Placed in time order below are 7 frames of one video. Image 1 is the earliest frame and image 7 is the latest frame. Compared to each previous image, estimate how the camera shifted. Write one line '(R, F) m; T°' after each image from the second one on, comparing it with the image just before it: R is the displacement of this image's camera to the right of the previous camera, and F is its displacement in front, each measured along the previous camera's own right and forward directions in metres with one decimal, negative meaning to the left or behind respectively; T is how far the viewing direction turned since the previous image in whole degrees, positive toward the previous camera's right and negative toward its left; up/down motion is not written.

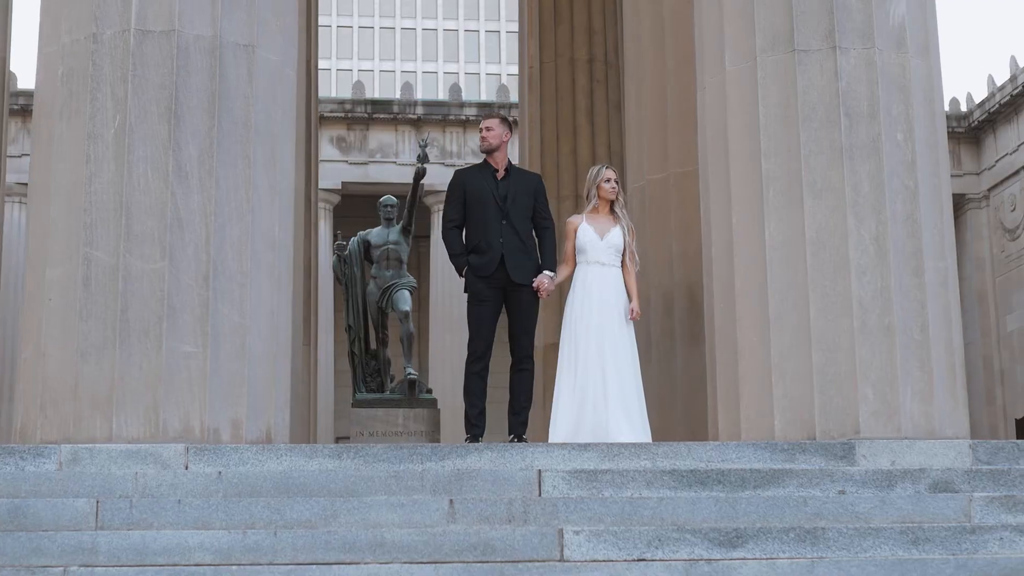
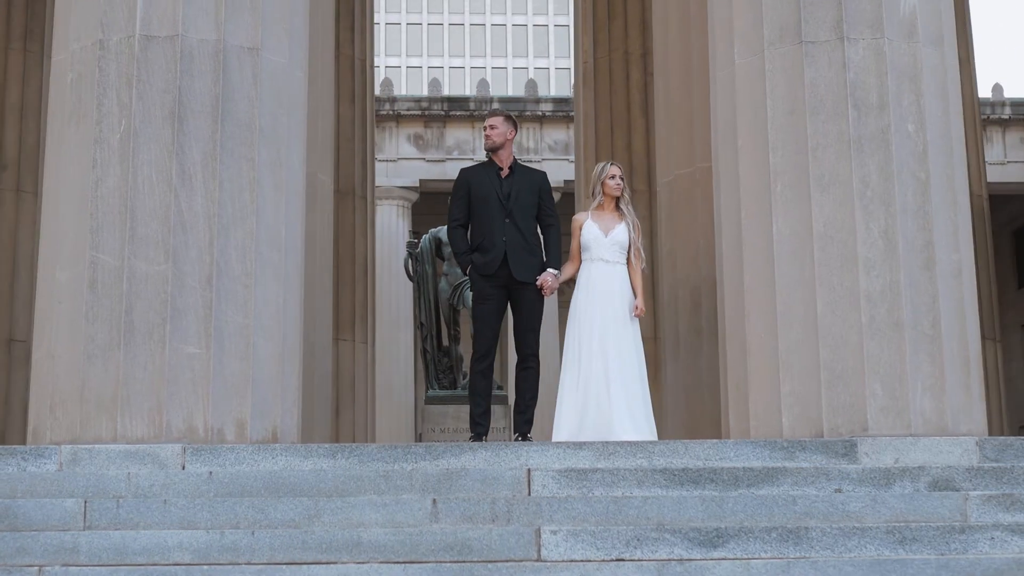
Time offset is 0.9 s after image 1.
(+0.5, 0.0) m; -3°
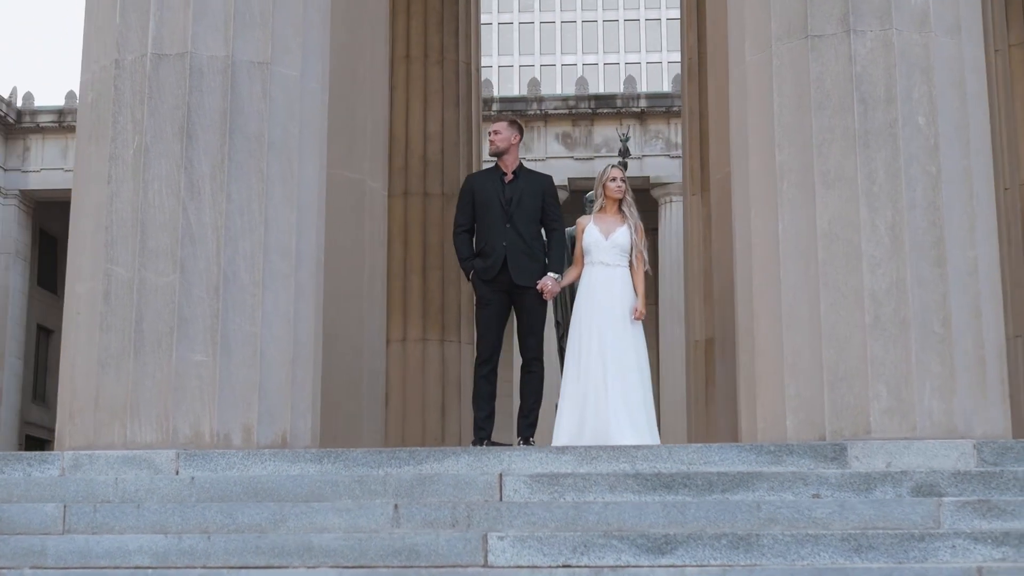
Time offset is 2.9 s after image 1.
(+1.1, 0.0) m; -6°
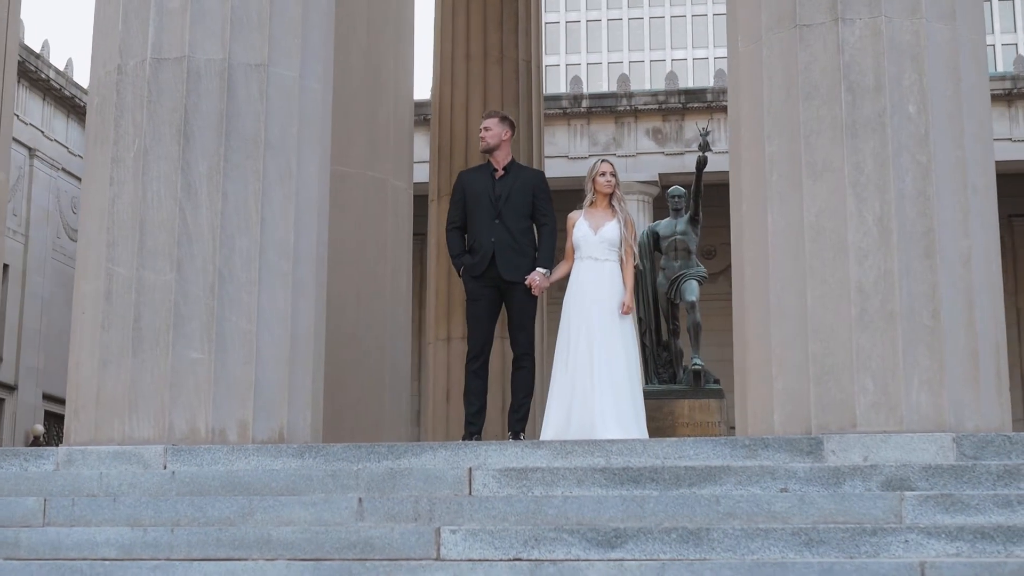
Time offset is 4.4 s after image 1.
(+0.8, 0.0) m; -4°
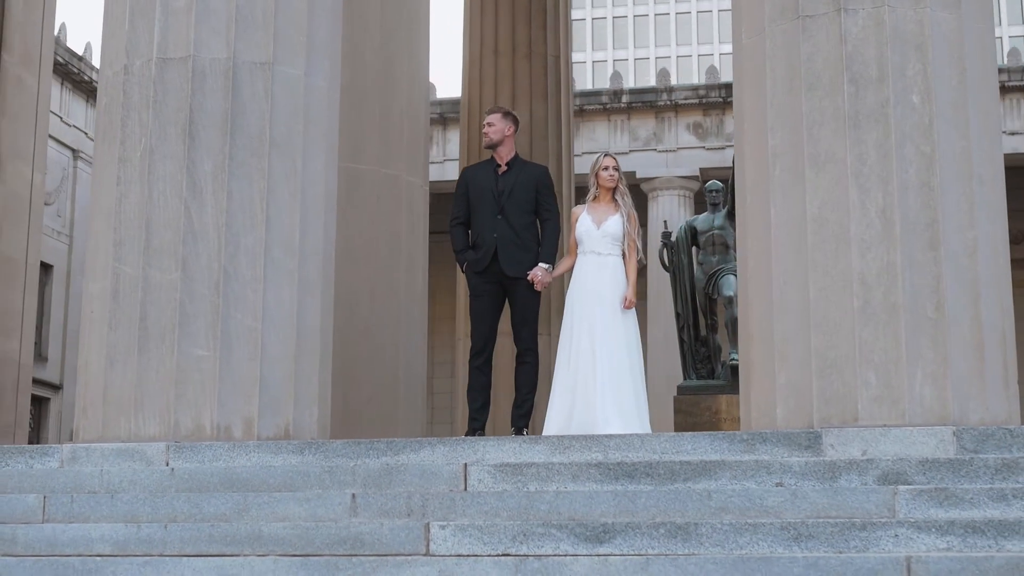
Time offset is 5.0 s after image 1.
(+0.3, 0.0) m; -2°
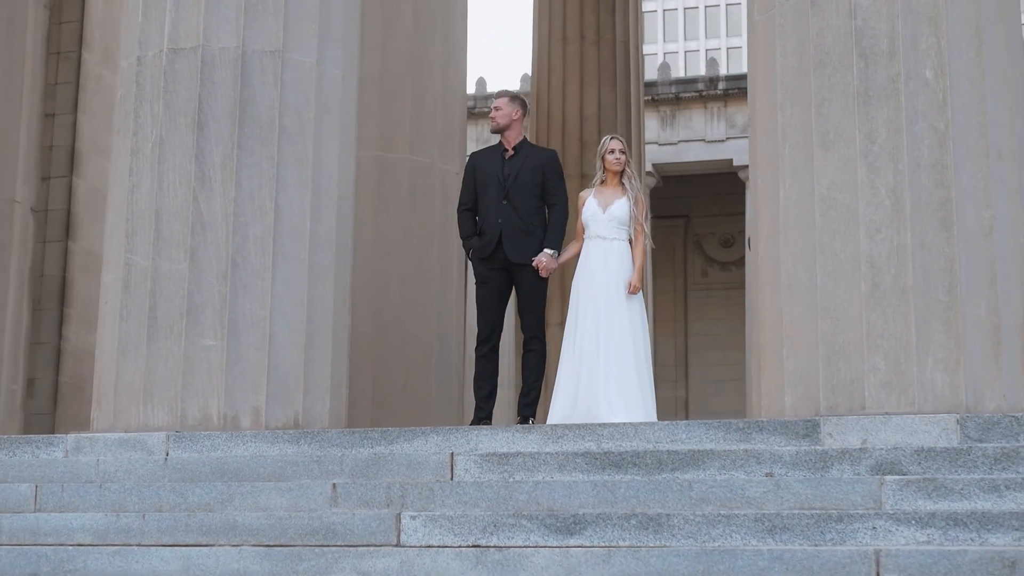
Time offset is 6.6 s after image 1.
(+0.7, +0.2) m; -4°
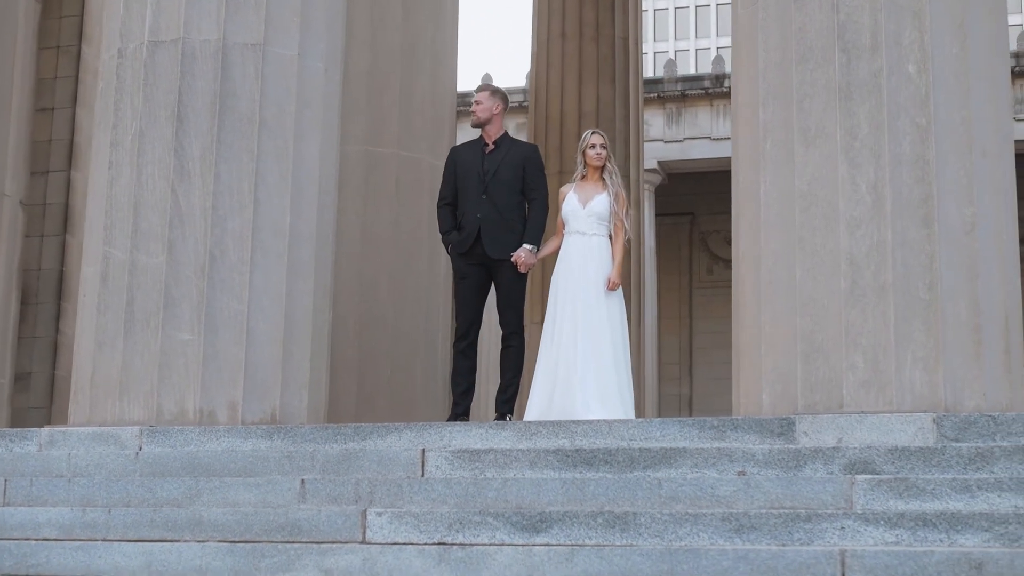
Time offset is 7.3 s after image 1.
(+0.2, +0.1) m; 0°
